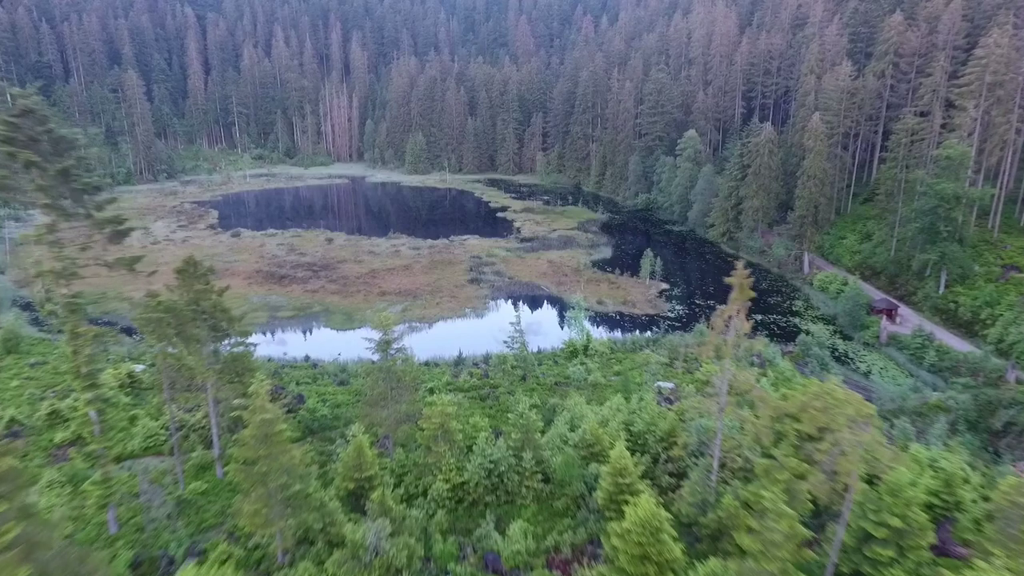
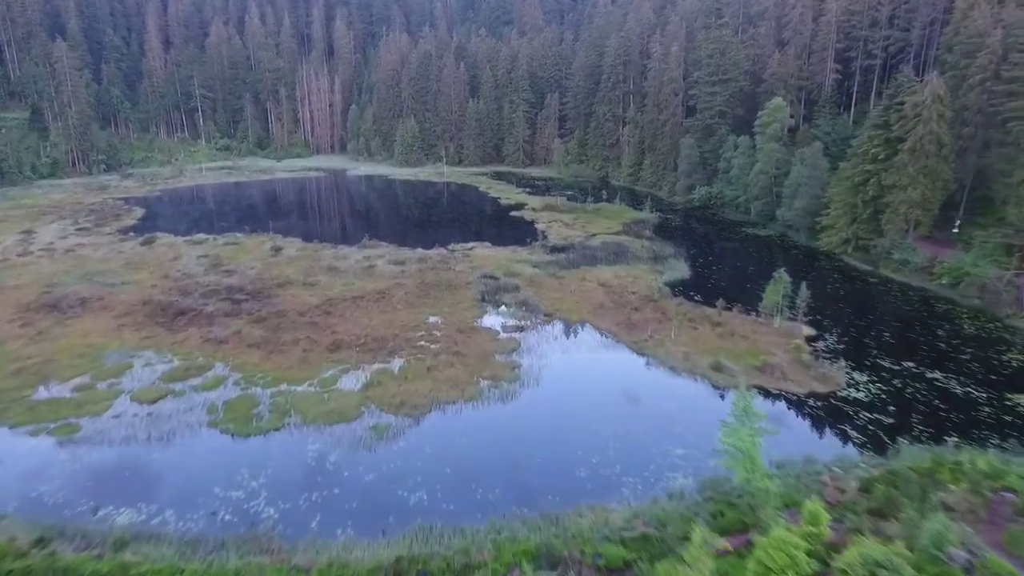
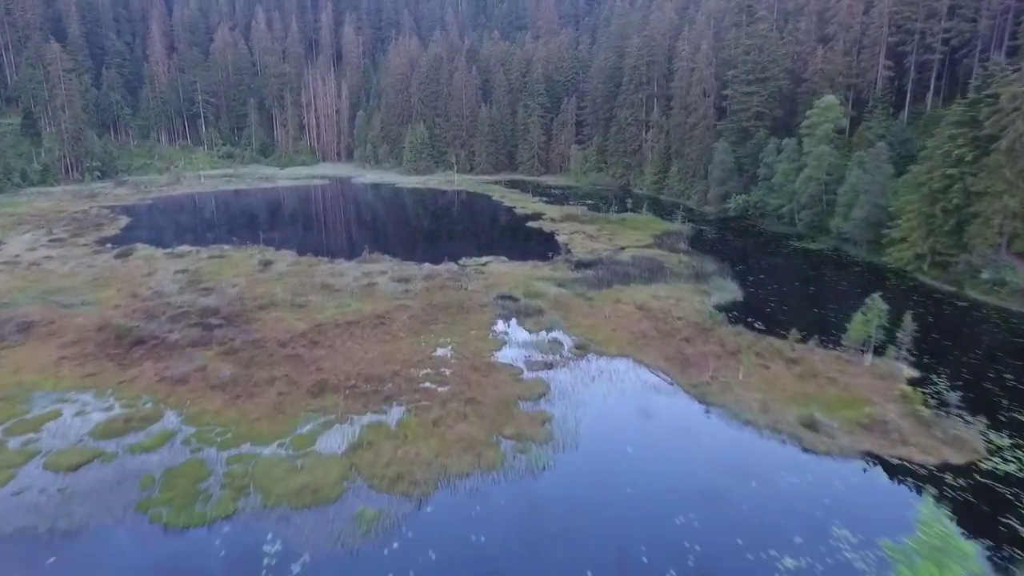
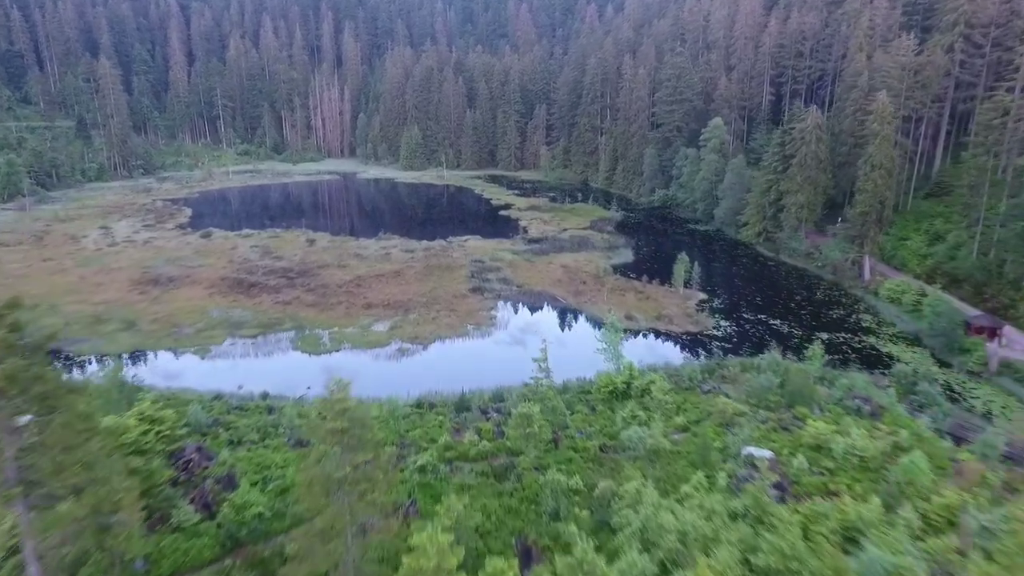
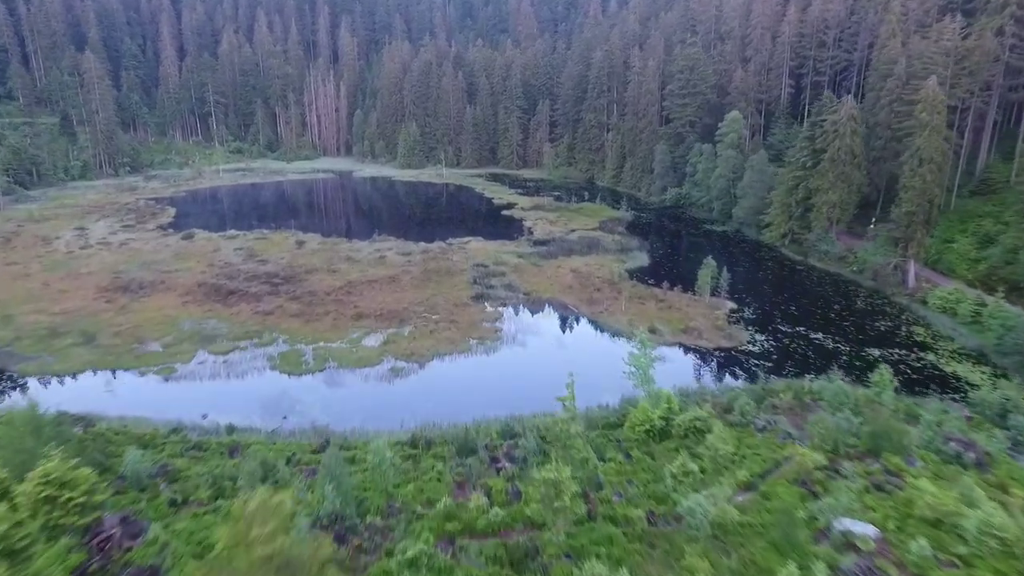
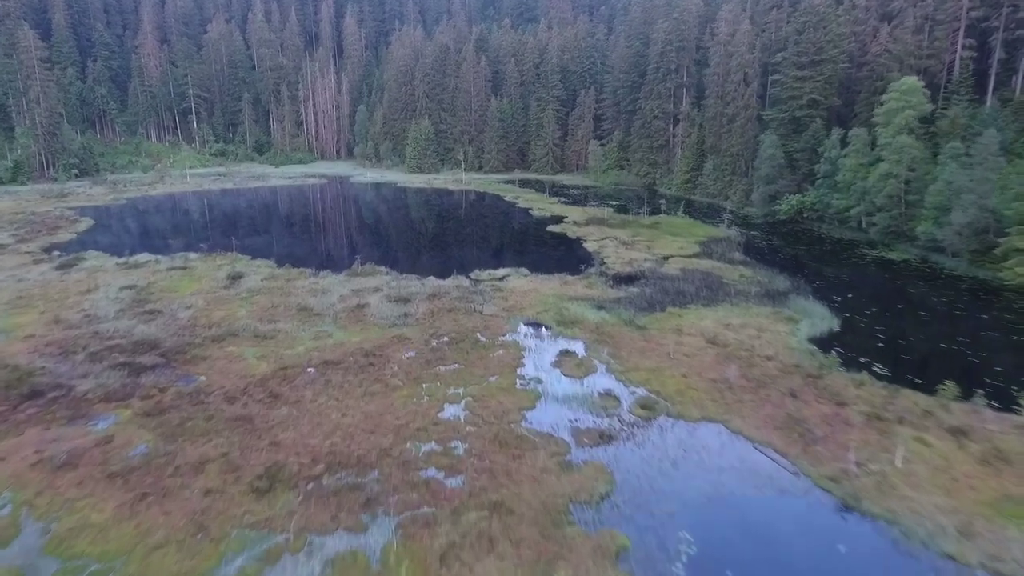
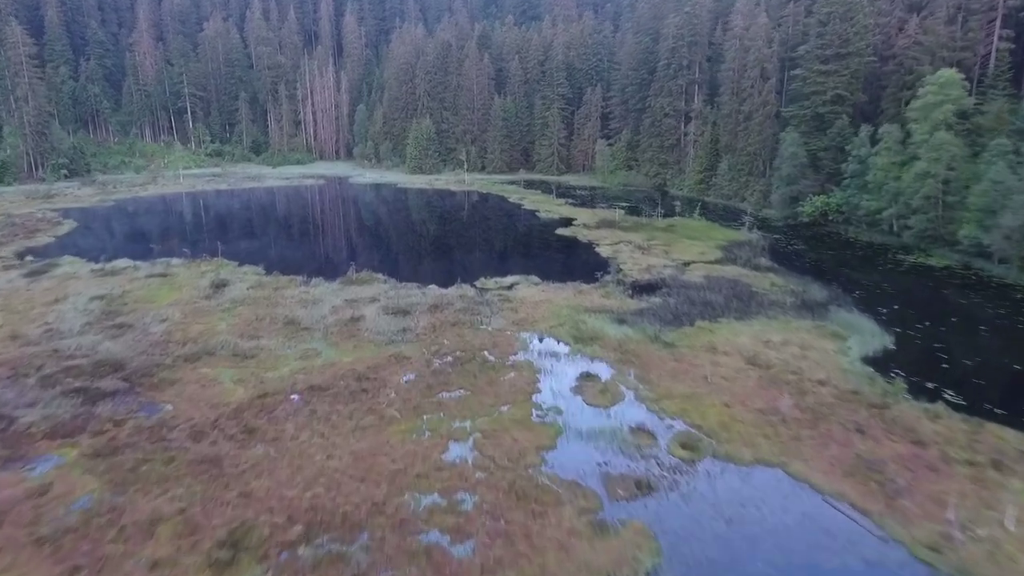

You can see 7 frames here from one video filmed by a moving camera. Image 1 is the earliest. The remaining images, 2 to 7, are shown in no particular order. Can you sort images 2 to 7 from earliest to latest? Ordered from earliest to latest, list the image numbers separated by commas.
4, 5, 2, 3, 6, 7
